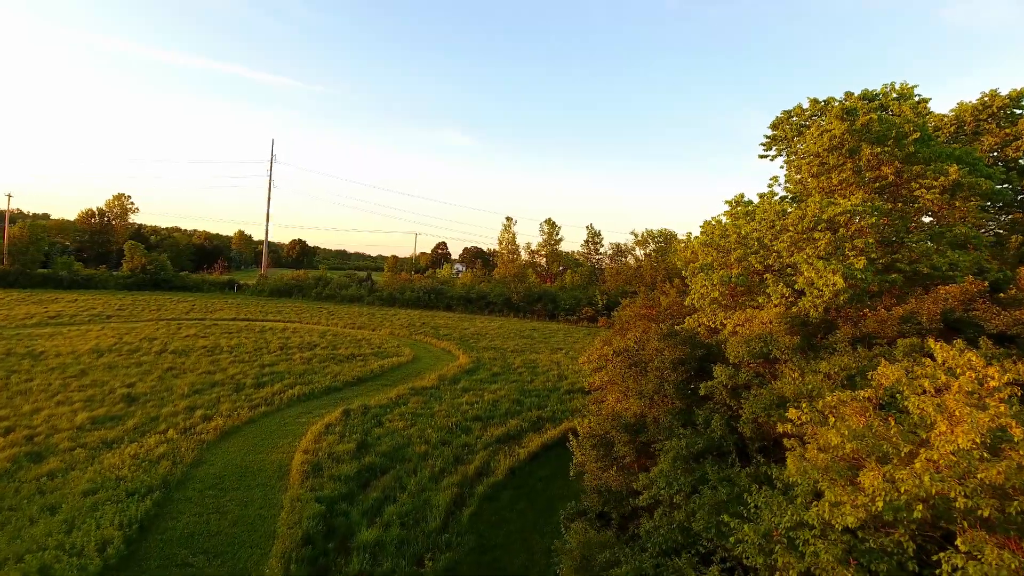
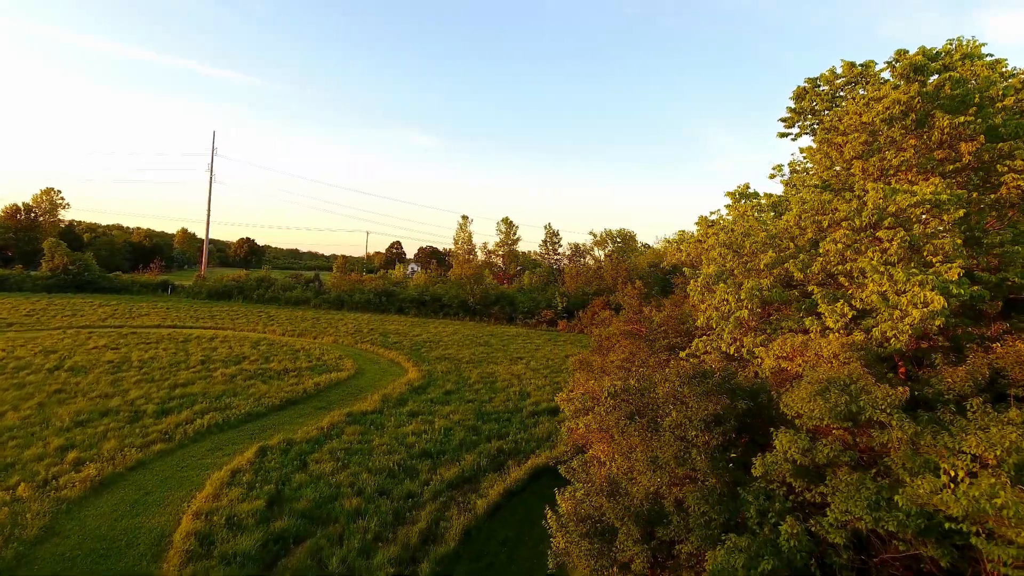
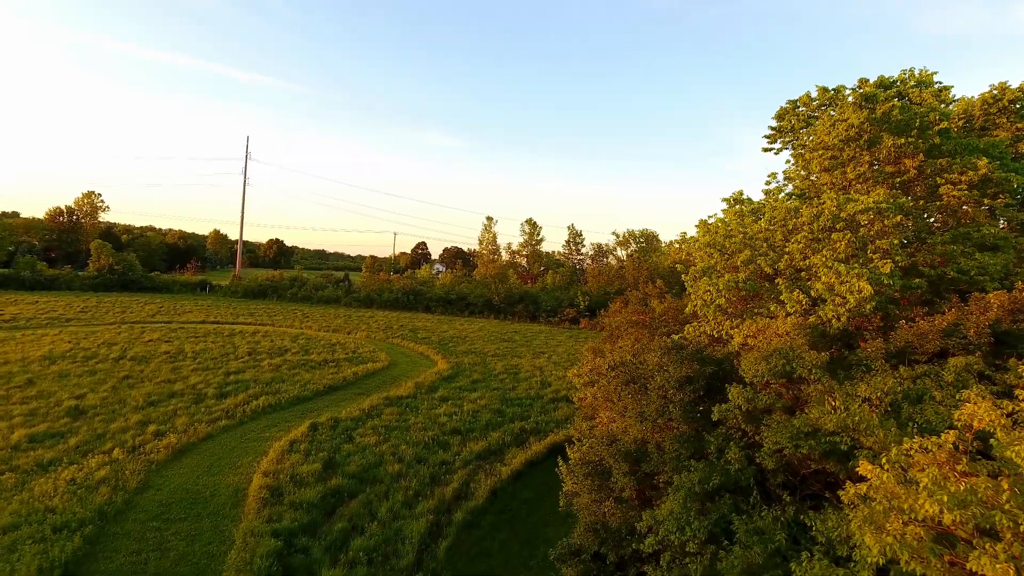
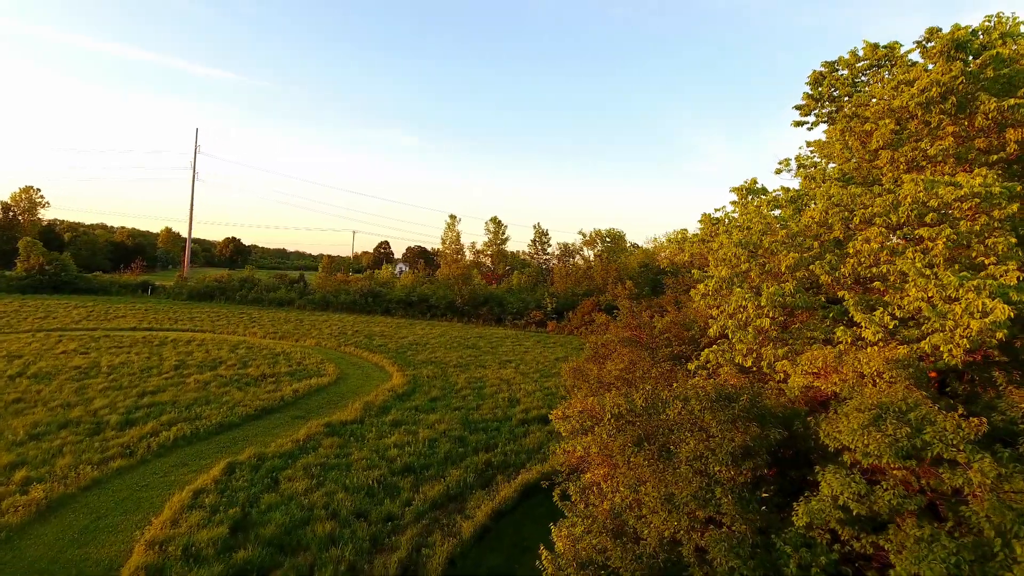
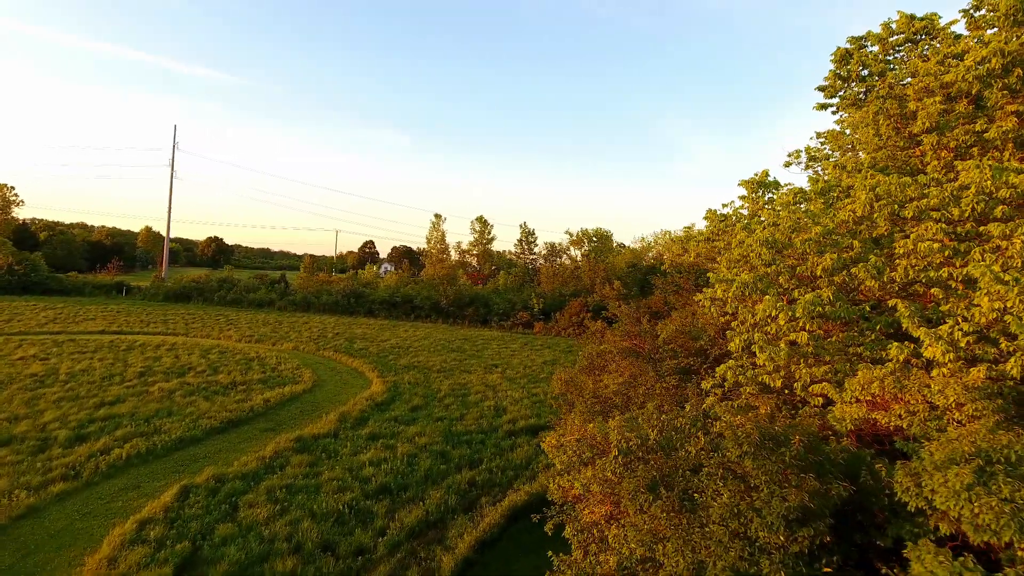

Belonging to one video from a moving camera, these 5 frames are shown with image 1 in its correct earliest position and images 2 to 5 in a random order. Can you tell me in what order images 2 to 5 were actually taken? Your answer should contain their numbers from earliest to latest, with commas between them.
3, 2, 4, 5
